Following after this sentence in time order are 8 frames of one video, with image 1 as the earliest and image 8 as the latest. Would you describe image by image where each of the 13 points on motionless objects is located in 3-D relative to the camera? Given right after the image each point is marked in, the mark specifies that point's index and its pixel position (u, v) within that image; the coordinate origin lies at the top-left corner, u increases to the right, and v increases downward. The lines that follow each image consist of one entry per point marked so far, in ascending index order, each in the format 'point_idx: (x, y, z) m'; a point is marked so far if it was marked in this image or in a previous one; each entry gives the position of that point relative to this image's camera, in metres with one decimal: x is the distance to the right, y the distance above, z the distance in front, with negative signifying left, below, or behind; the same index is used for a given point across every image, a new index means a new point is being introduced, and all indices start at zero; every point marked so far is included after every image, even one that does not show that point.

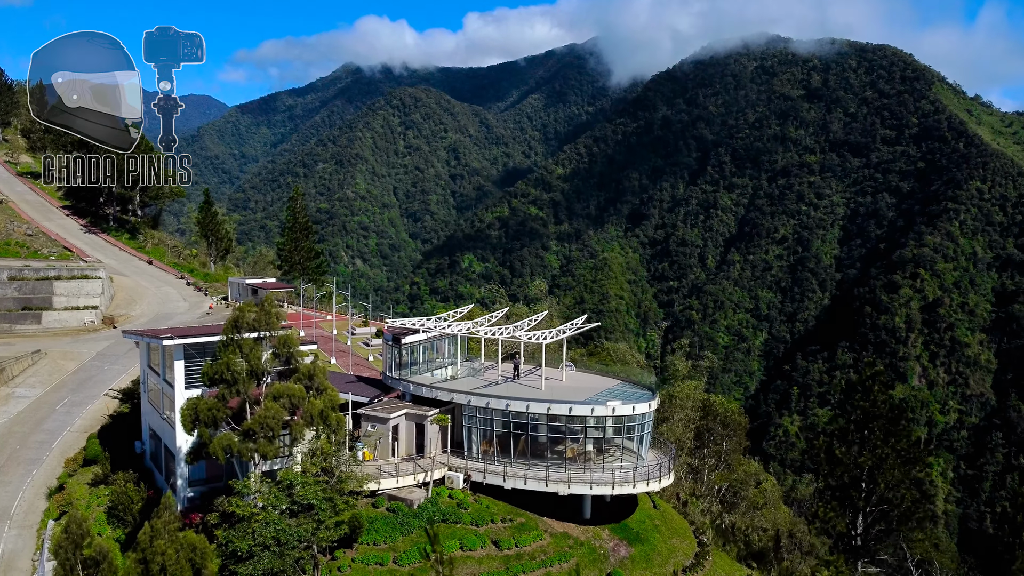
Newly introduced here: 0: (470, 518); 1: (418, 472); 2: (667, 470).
0: (-0.9, -4.7, +17.4) m
1: (-2.1, -3.9, +18.1) m
2: (+3.3, -4.1, +19.8) m
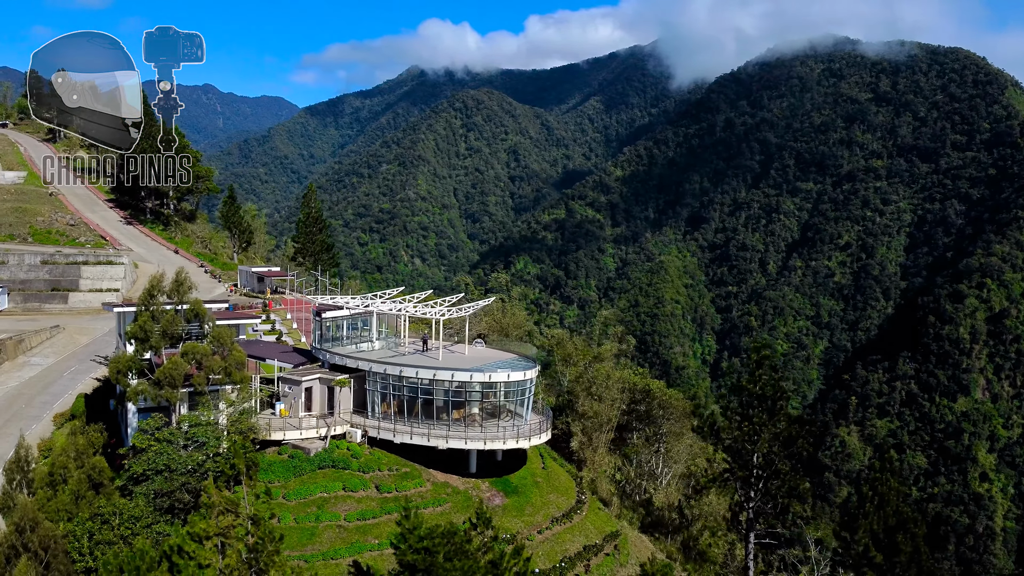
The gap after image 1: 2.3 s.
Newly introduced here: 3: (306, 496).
0: (-3.7, -4.2, +20.0) m
1: (-4.8, -3.4, +20.8) m
2: (+0.7, -3.6, +22.1) m
3: (-4.6, -4.7, +18.9) m
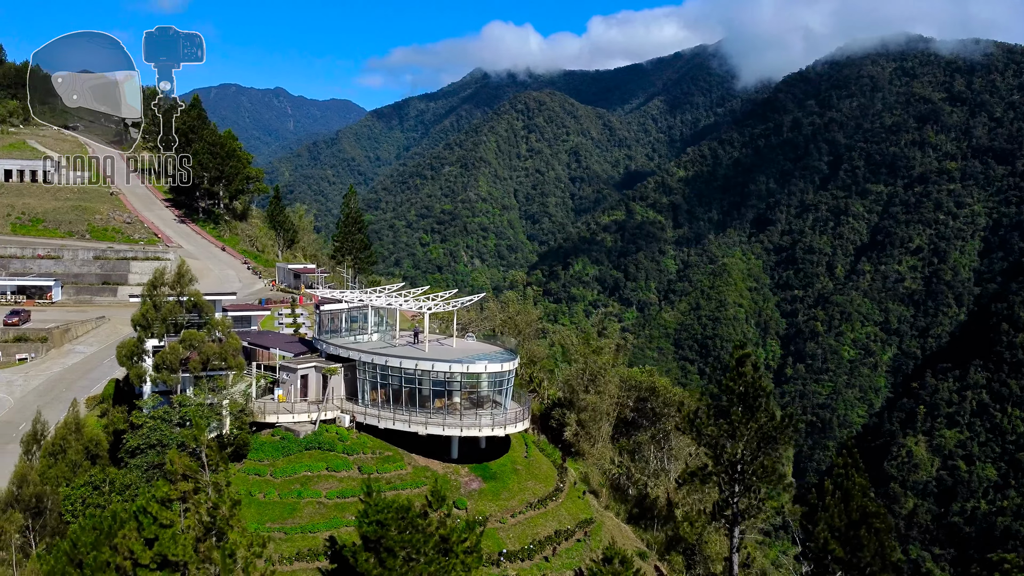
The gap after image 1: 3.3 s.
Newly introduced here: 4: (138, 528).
0: (-4.3, -4.0, +21.3) m
1: (-5.3, -3.2, +22.2) m
2: (+0.3, -3.5, +23.1) m
3: (-5.3, -4.5, +20.3) m
4: (-6.2, -4.0, +14.0) m
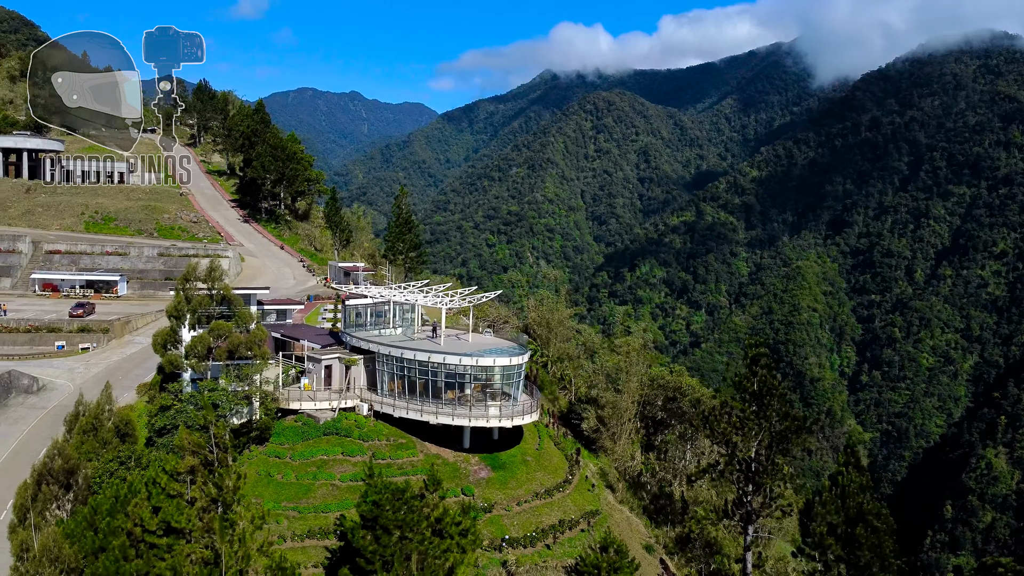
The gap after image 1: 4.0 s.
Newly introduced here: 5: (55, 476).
0: (-4.1, -3.9, +22.5) m
1: (-5.0, -3.1, +23.5) m
2: (+0.6, -3.5, +23.9) m
3: (-5.2, -4.3, +21.5) m
4: (-6.6, -3.8, +15.4) m
5: (-9.0, -3.7, +16.7) m
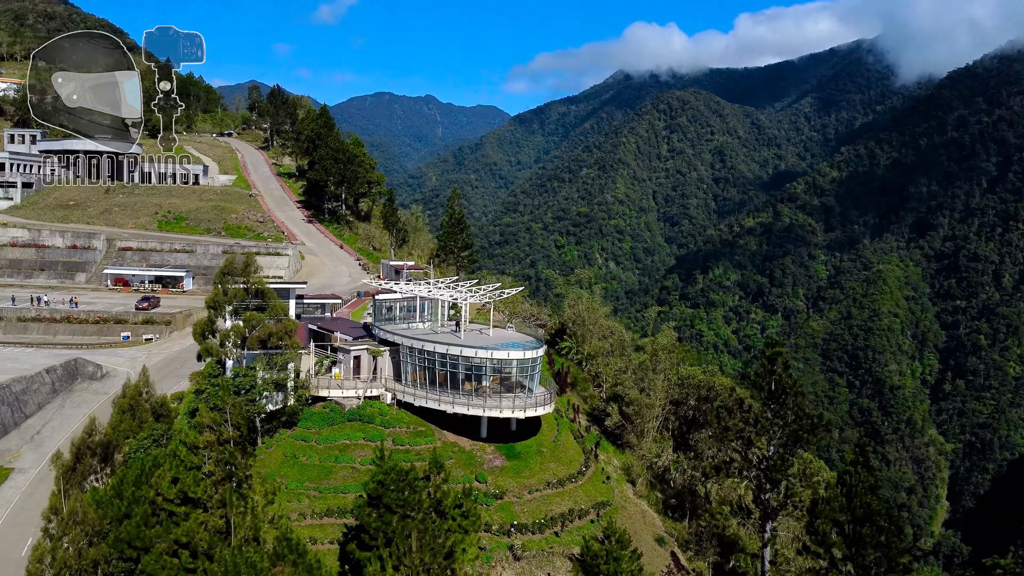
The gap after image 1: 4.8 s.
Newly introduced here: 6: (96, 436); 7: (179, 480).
0: (-3.7, -3.8, +23.7) m
1: (-4.5, -2.9, +24.8) m
2: (+1.1, -3.4, +24.7) m
3: (-4.9, -4.2, +22.8) m
4: (-6.8, -3.7, +16.8) m
5: (-9.1, -3.5, +18.4) m
6: (-9.1, -3.2, +18.4) m
7: (-6.4, -3.8, +16.3) m
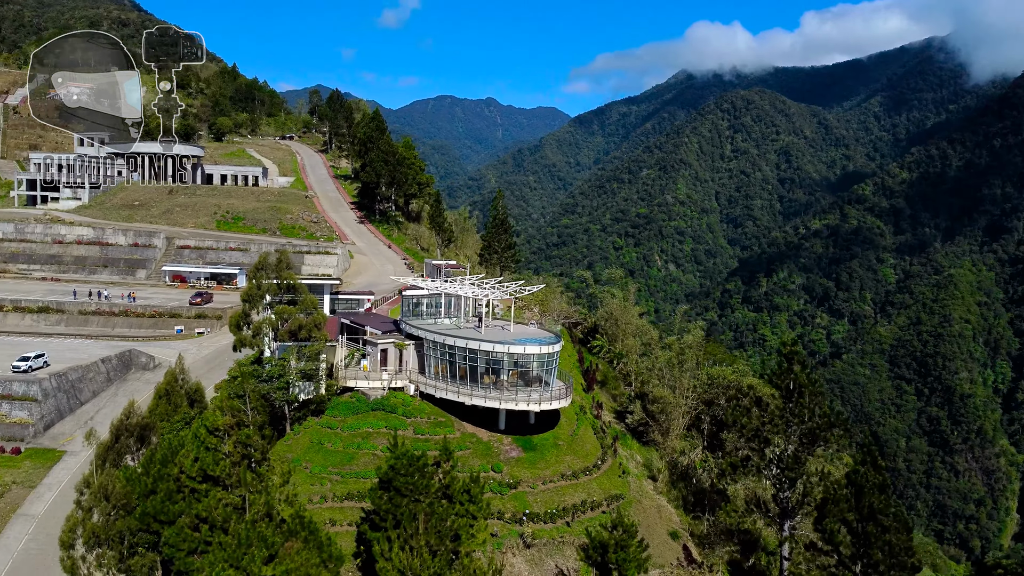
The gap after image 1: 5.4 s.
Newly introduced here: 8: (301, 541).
0: (-3.2, -3.6, +24.7) m
1: (-3.9, -2.8, +25.8) m
2: (+1.7, -3.3, +25.4) m
3: (-4.4, -4.1, +23.9) m
4: (-6.8, -3.5, +18.0) m
5: (-9.0, -3.3, +19.8) m
6: (-9.0, -3.1, +19.8) m
7: (-6.5, -3.6, +17.5) m
8: (-4.3, -5.1, +17.0) m
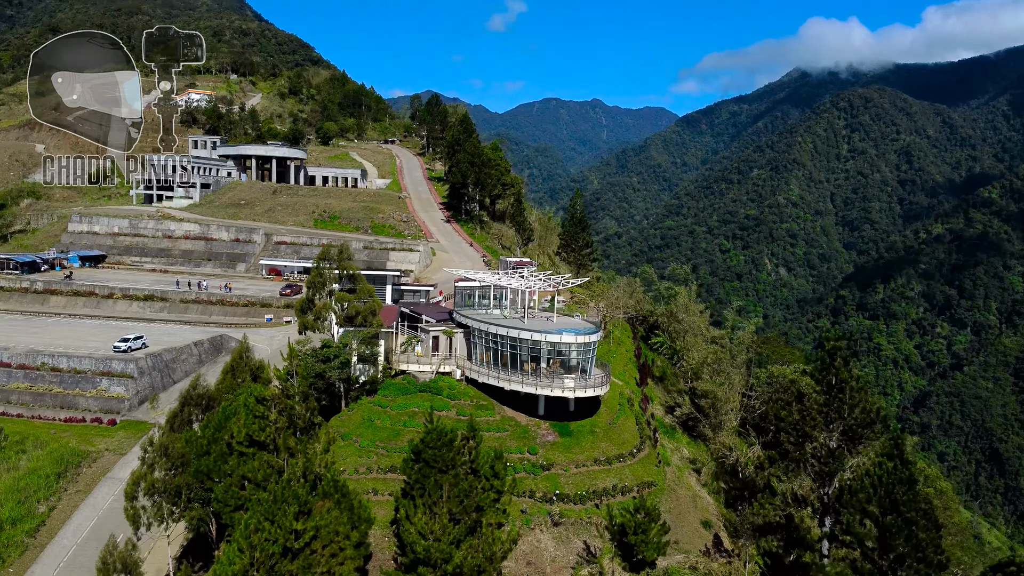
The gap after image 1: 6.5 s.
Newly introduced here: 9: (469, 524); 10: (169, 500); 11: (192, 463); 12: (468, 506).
0: (-1.9, -3.4, +26.3) m
1: (-2.5, -2.5, +27.5) m
2: (+3.0, -3.1, +26.3) m
3: (-3.3, -3.7, +25.7) m
4: (-6.4, -3.1, +20.1) m
5: (-8.3, -3.0, +22.1) m
6: (-8.3, -2.7, +22.1) m
7: (-6.1, -3.2, +19.5) m
8: (-4.0, -4.8, +18.8) m
9: (-1.0, -5.5, +19.7) m
10: (-7.8, -4.8, +19.2) m
11: (-7.4, -4.0, +19.5) m
12: (-1.1, -5.1, +19.8) m
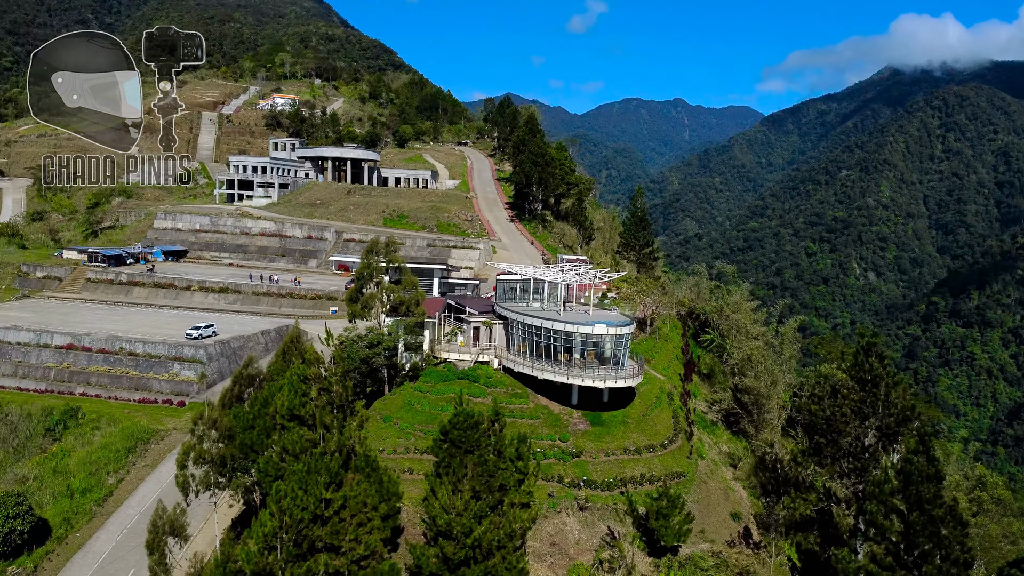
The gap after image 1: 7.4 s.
0: (-0.8, -3.1, +27.4) m
1: (-1.2, -2.3, +28.7) m
2: (+4.1, -2.9, +27.0) m
3: (-2.2, -3.5, +26.9) m
4: (-5.8, -2.8, +21.7) m
5: (-7.5, -2.6, +23.9) m
6: (-7.5, -2.3, +23.9) m
7: (-5.6, -2.9, +21.1) m
8: (-3.6, -4.5, +20.1) m
9: (-0.5, -5.3, +20.7) m
10: (-7.3, -4.5, +20.9) m
11: (-6.9, -3.7, +21.1) m
12: (-0.5, -4.9, +20.9) m
